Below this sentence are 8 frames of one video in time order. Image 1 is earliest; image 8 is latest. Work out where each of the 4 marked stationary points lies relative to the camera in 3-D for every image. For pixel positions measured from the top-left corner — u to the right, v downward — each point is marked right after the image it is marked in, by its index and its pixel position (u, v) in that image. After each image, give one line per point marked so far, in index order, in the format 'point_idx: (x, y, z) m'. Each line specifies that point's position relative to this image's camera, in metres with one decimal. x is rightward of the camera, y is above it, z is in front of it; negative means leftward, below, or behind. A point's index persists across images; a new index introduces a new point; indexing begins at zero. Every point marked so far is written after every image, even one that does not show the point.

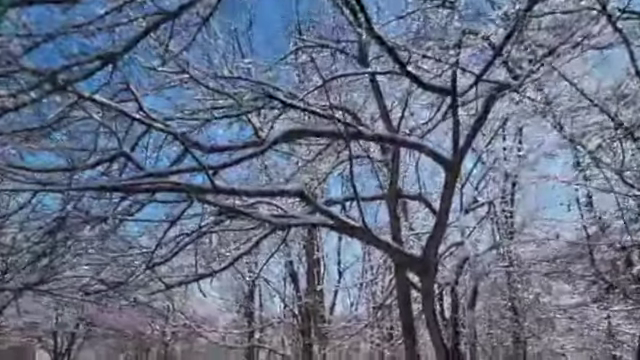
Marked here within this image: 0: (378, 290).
0: (+2.0, -3.7, +17.0) m
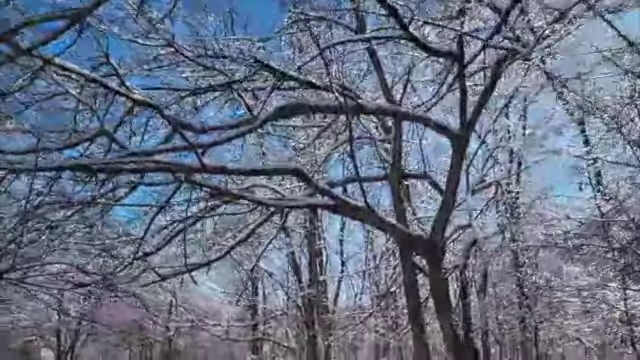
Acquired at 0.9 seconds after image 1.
0: (+2.1, -3.3, +16.6) m
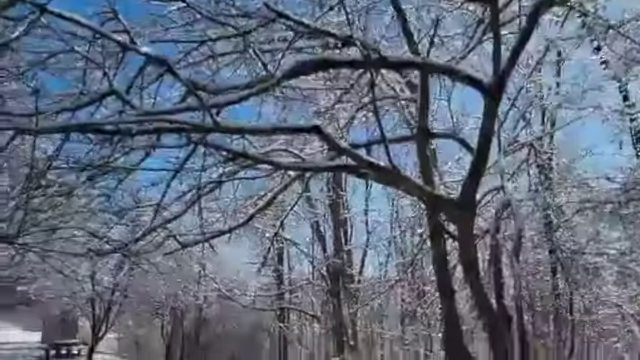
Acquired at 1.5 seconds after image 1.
0: (+2.9, -2.2, +16.3) m
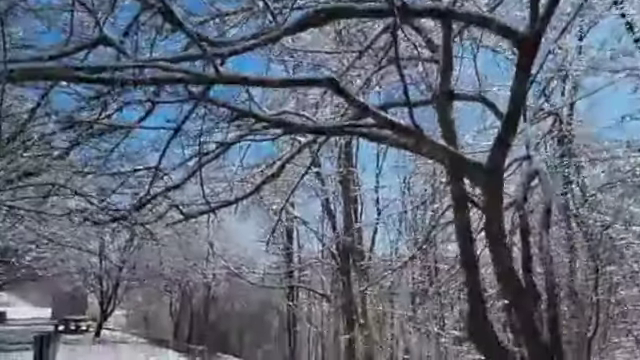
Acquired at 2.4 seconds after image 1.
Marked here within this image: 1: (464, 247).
0: (+3.3, -1.4, +15.8) m
1: (+2.1, -1.0, +7.3) m
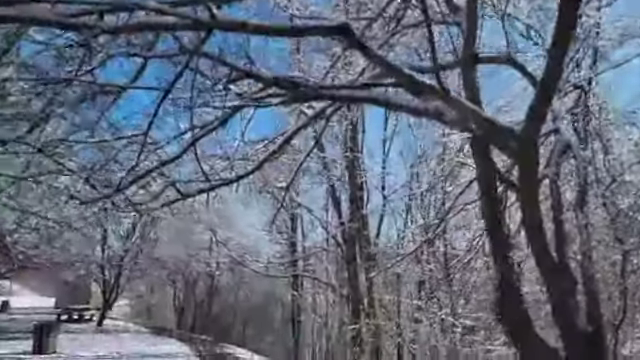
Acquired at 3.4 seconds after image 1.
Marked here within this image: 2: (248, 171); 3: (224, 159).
0: (+3.4, -0.9, +15.1) m
1: (+2.3, -0.7, +6.7) m
2: (-1.1, +0.2, +7.7) m
3: (-1.5, +0.3, +7.7) m
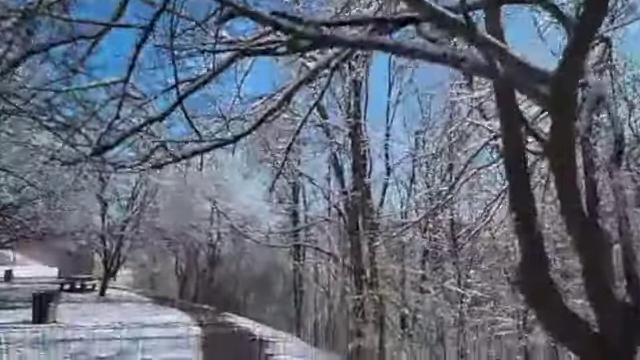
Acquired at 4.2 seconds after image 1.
0: (+3.5, +0.1, +14.6) m
1: (+2.3, -0.1, +6.2) m
2: (-1.1, +0.7, +7.1) m
3: (-1.5, +0.9, +7.1) m
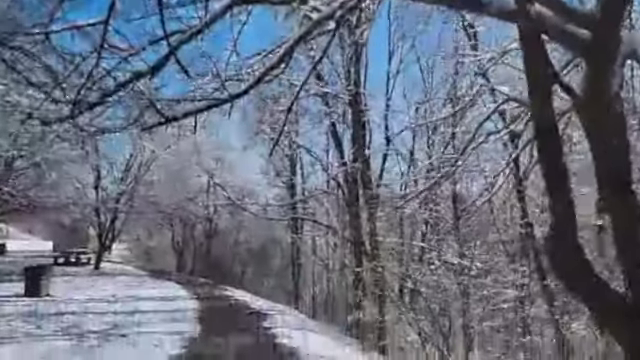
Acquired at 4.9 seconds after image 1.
0: (+3.5, +1.0, +14.1) m
1: (+2.4, +0.3, +5.7) m
2: (-1.1, +1.2, +6.6) m
3: (-1.4, +1.4, +6.5) m
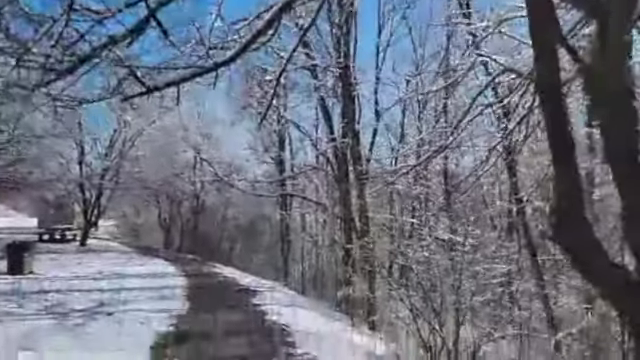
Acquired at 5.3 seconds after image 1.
0: (+3.2, +1.7, +13.8) m
1: (+2.3, +0.6, +5.4) m
2: (-1.2, +1.5, +6.2) m
3: (-1.5, +1.7, +6.1) m
